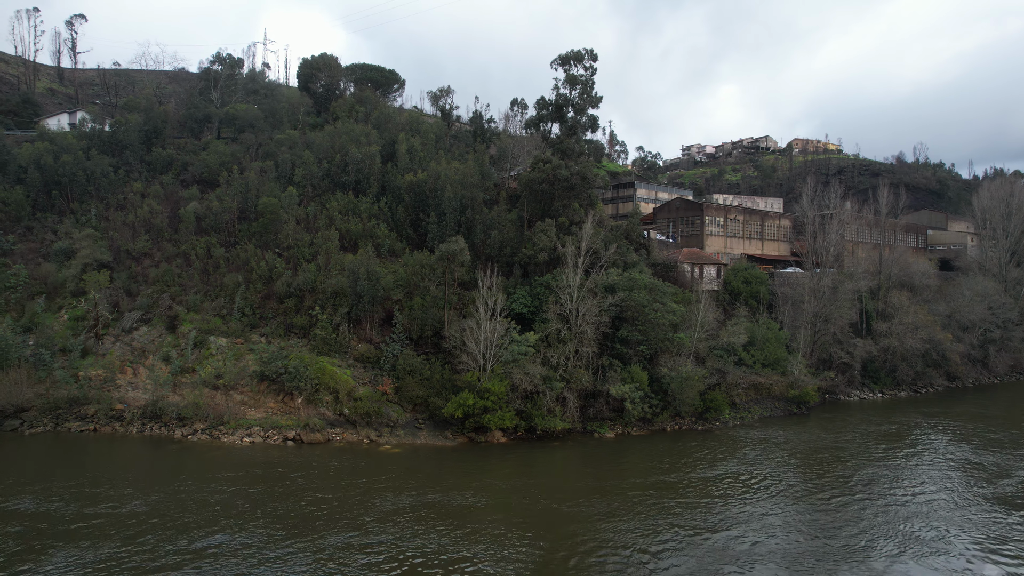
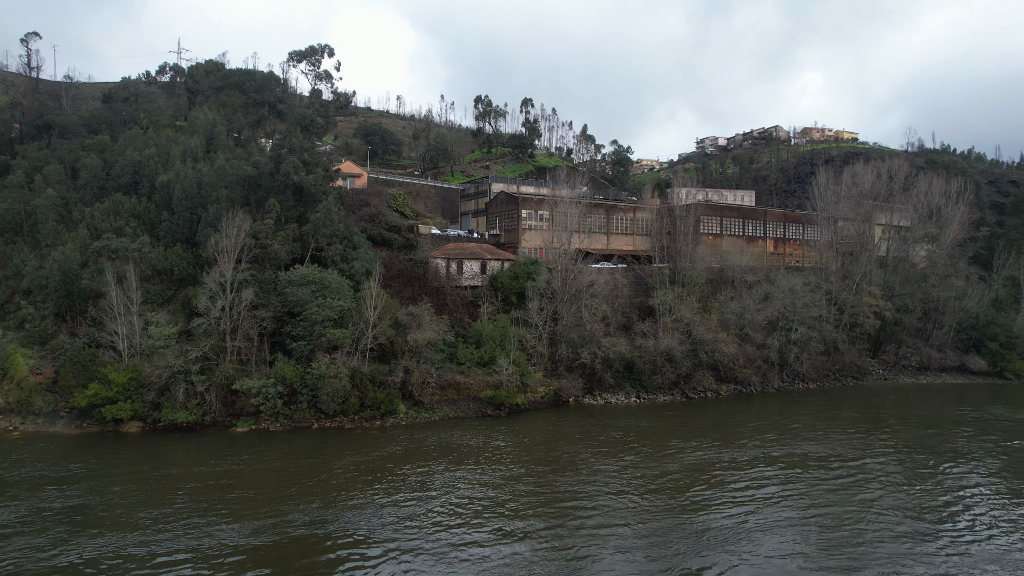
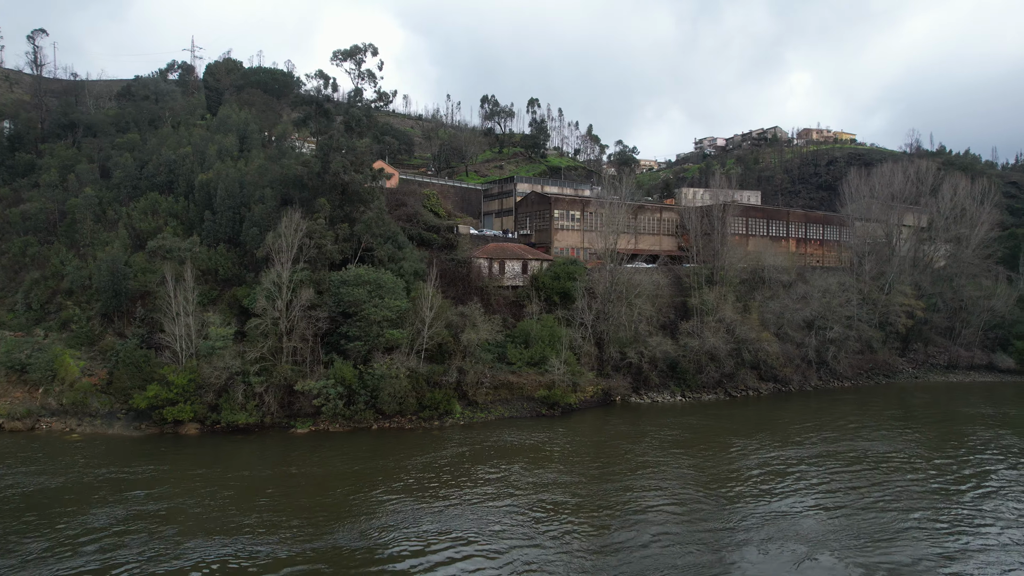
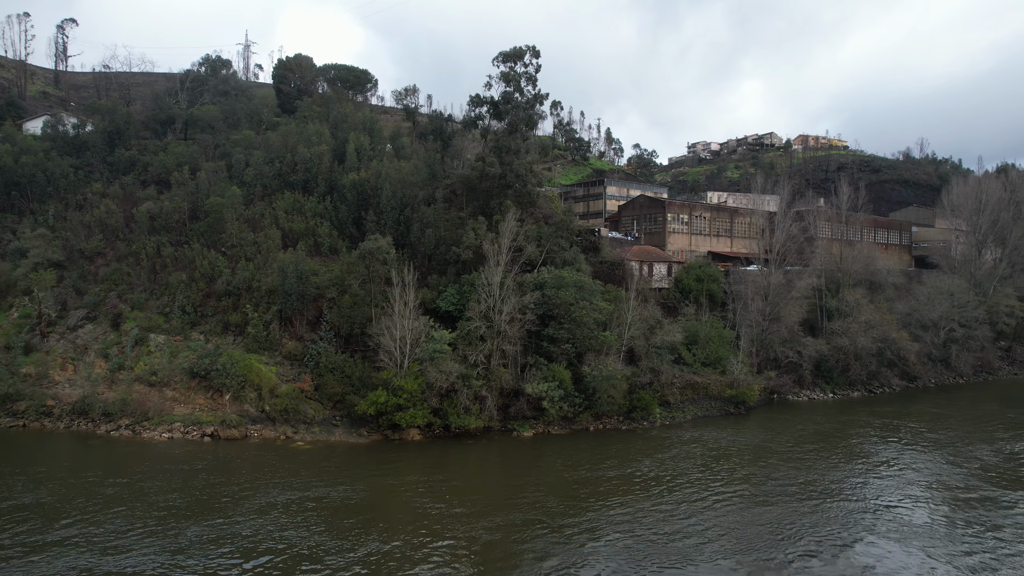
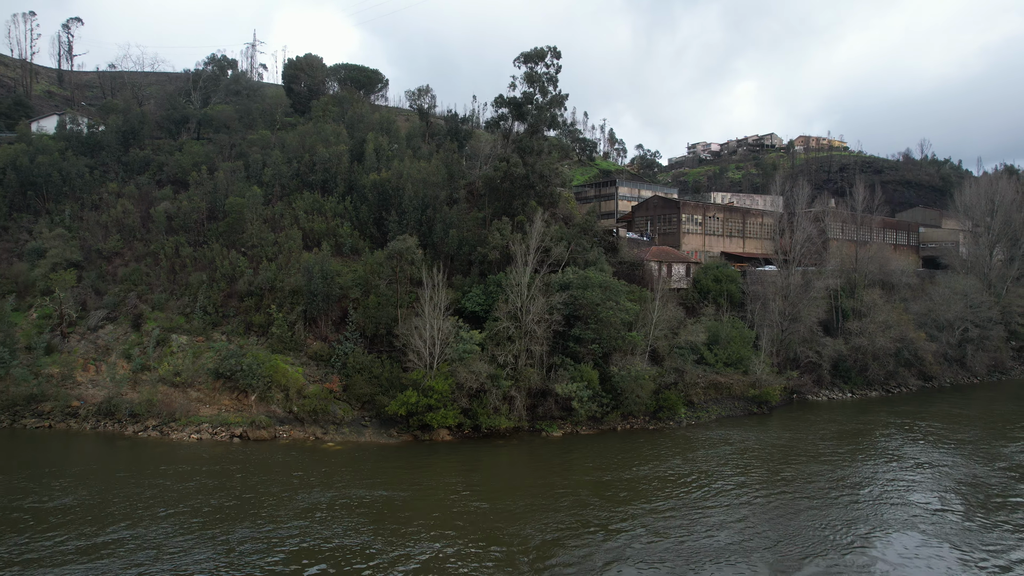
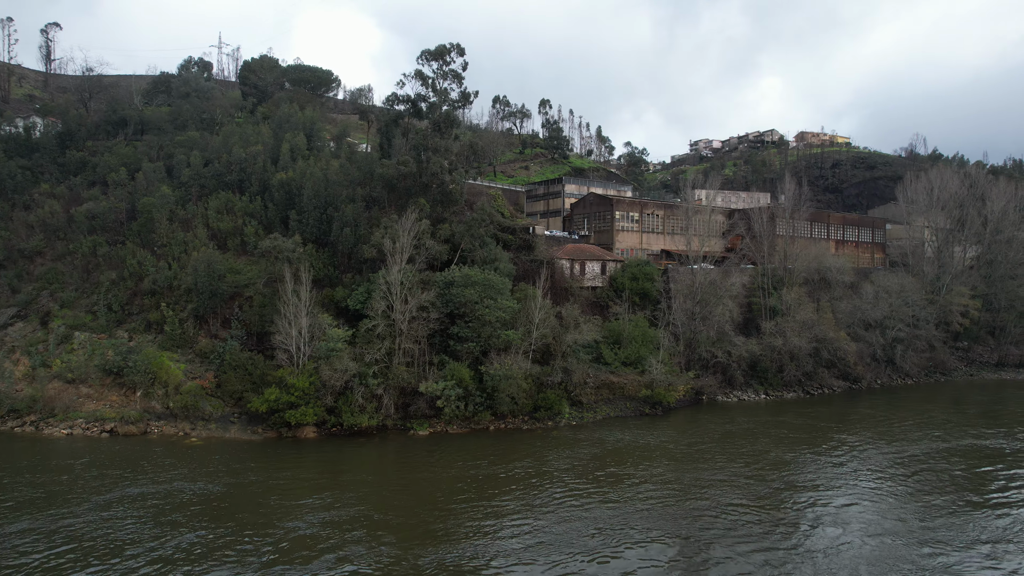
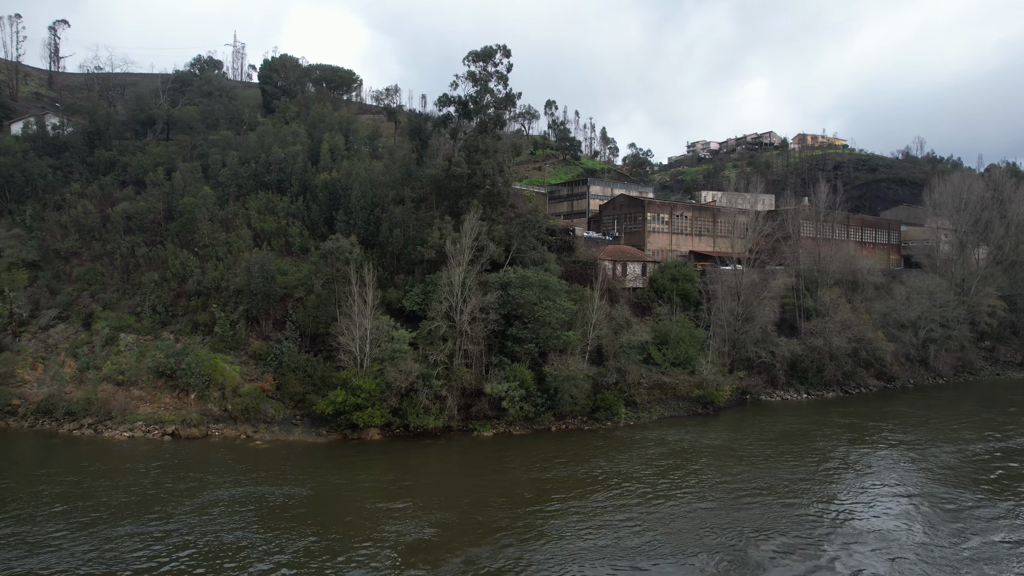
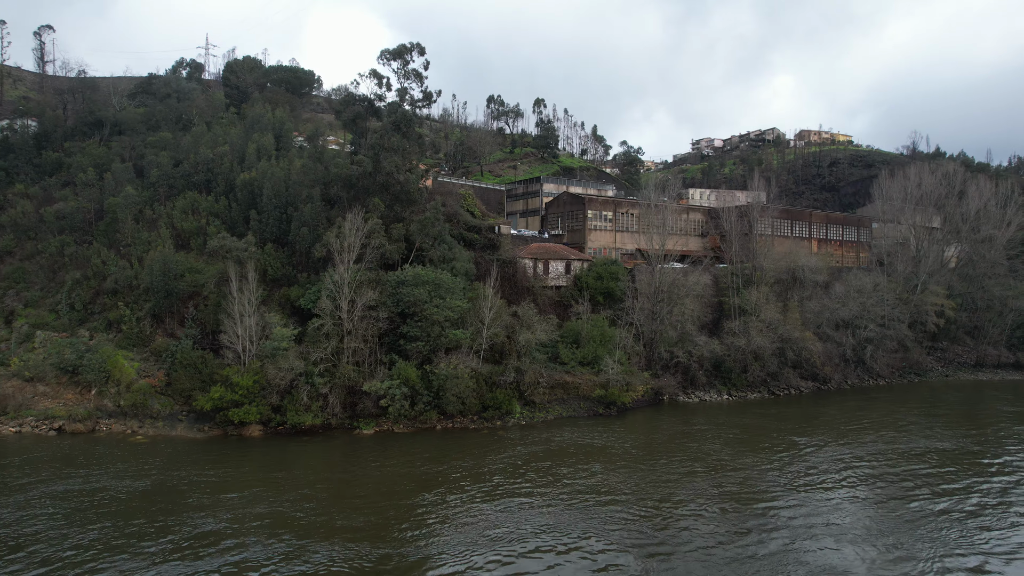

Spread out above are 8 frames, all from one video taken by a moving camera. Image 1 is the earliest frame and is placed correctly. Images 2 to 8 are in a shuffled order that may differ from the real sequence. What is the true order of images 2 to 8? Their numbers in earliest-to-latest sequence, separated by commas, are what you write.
5, 4, 7, 6, 8, 3, 2
